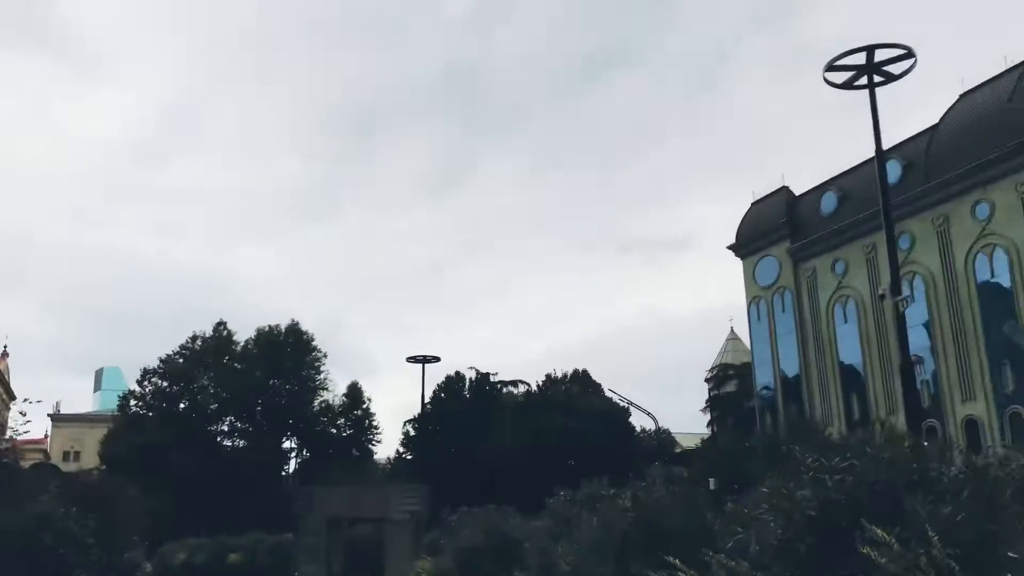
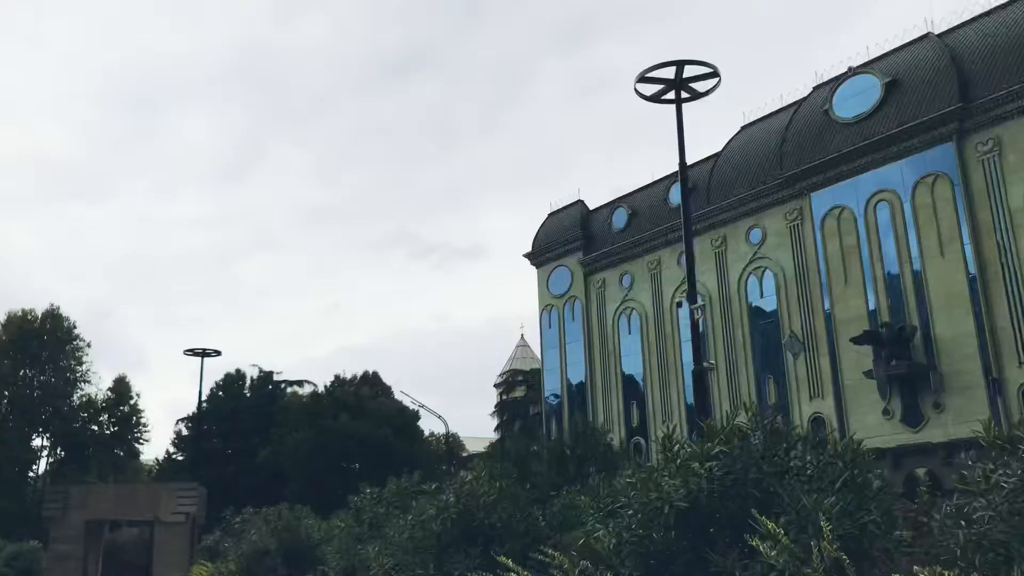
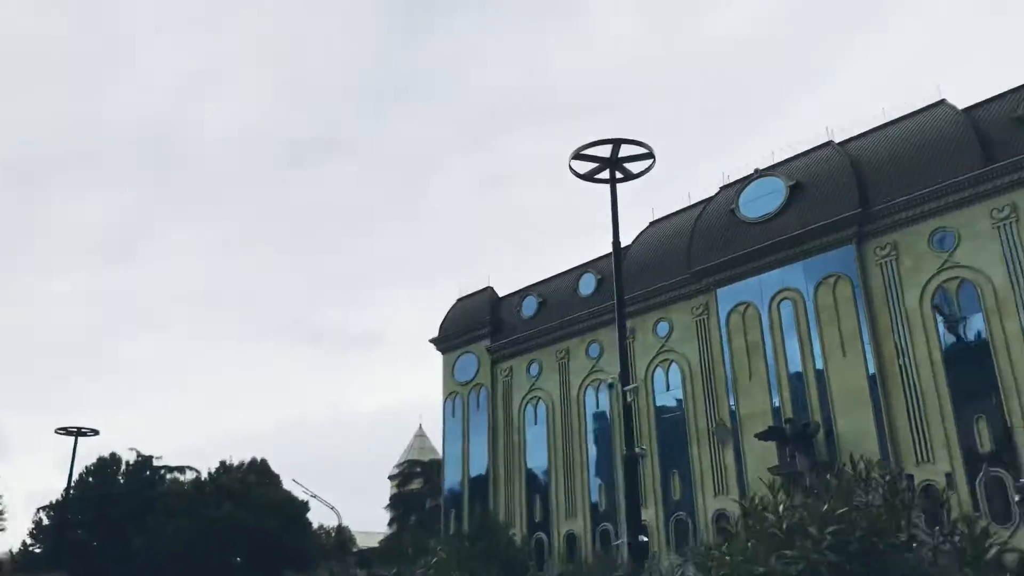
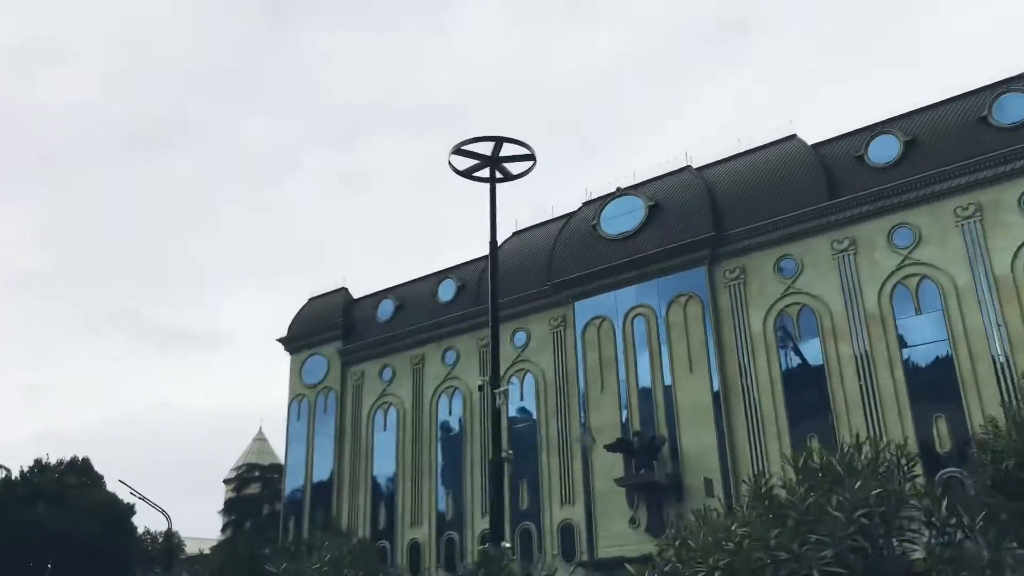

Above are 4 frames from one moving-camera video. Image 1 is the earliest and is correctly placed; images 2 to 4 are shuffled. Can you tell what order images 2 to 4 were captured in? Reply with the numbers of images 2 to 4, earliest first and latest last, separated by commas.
2, 3, 4
